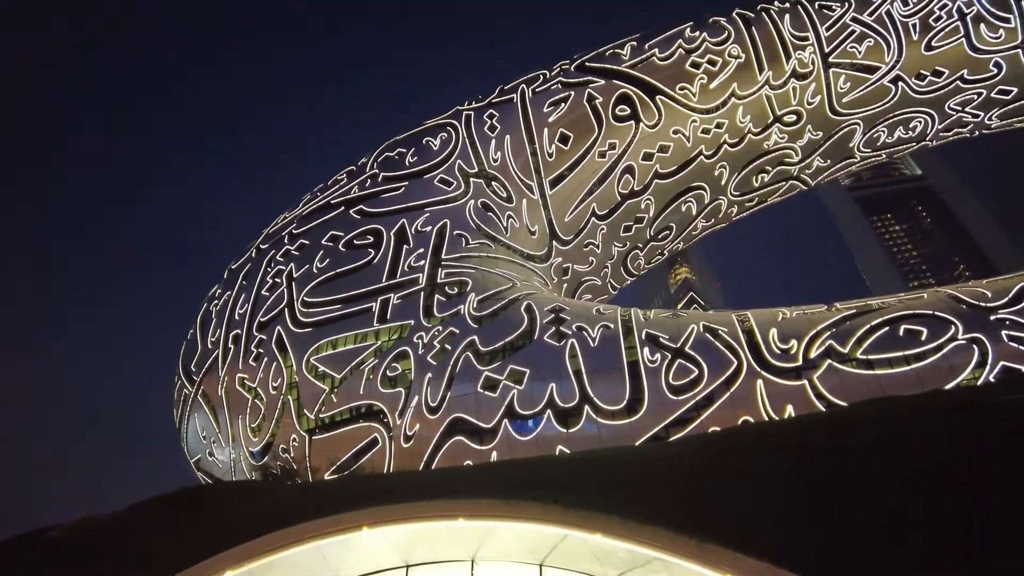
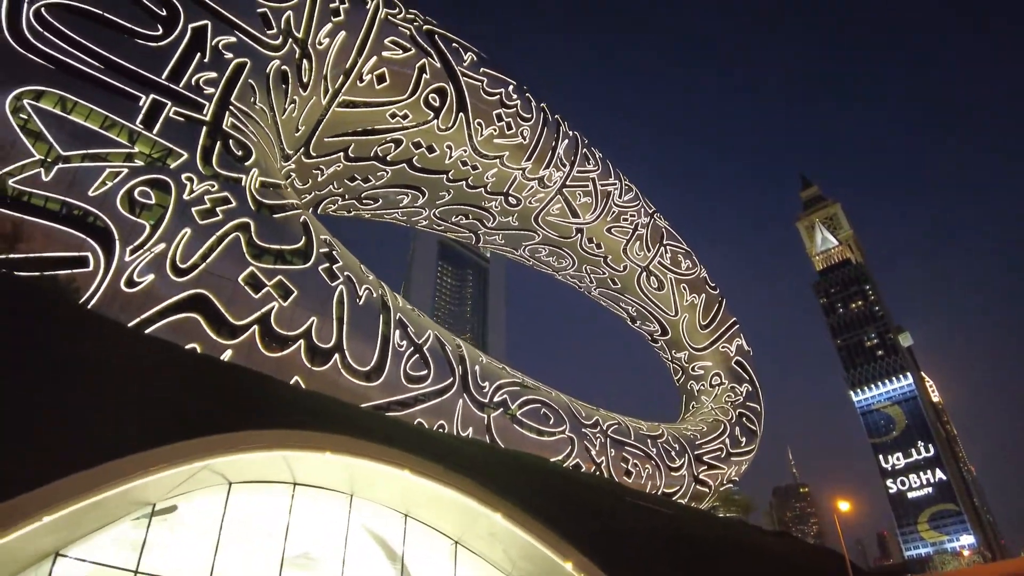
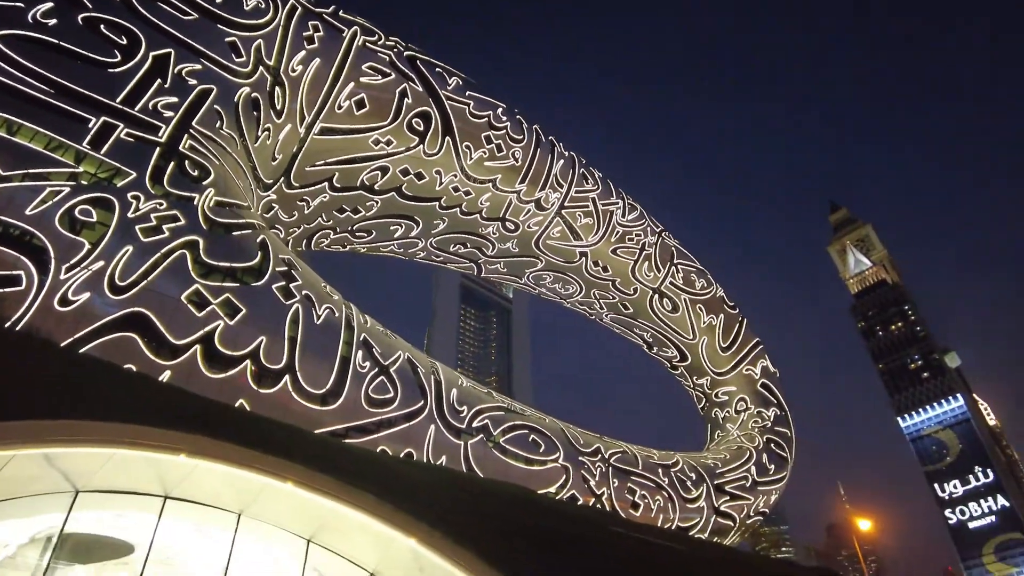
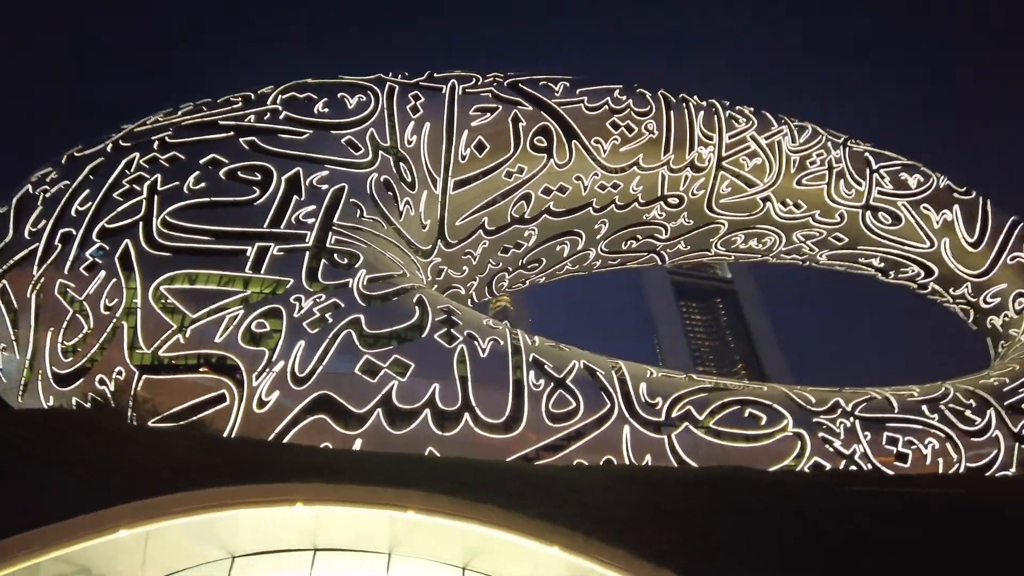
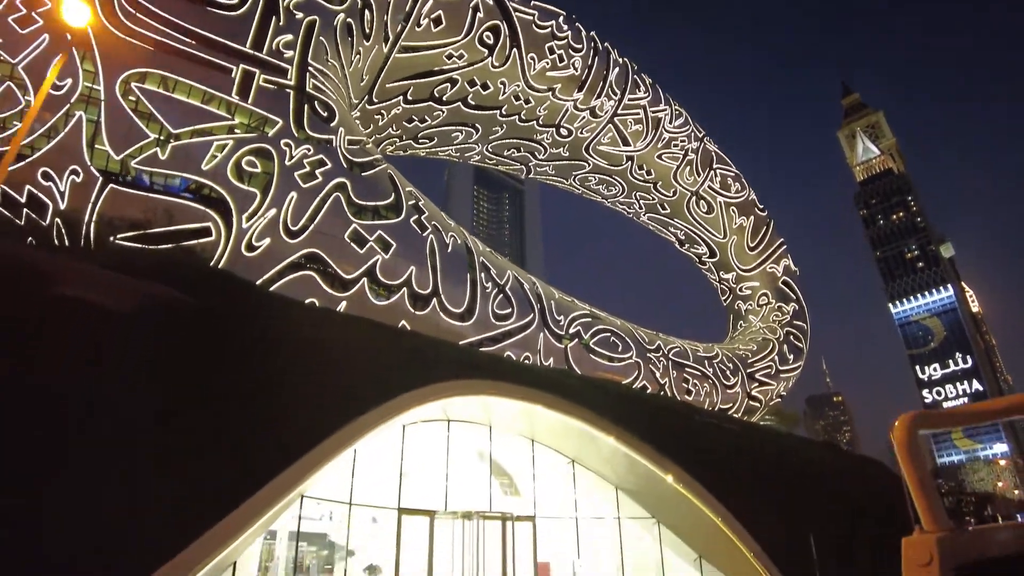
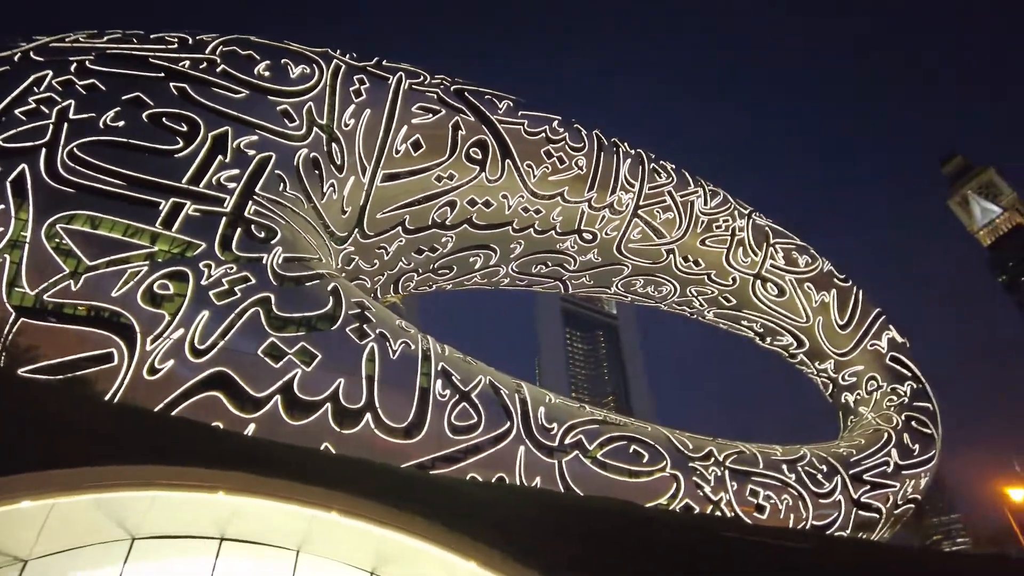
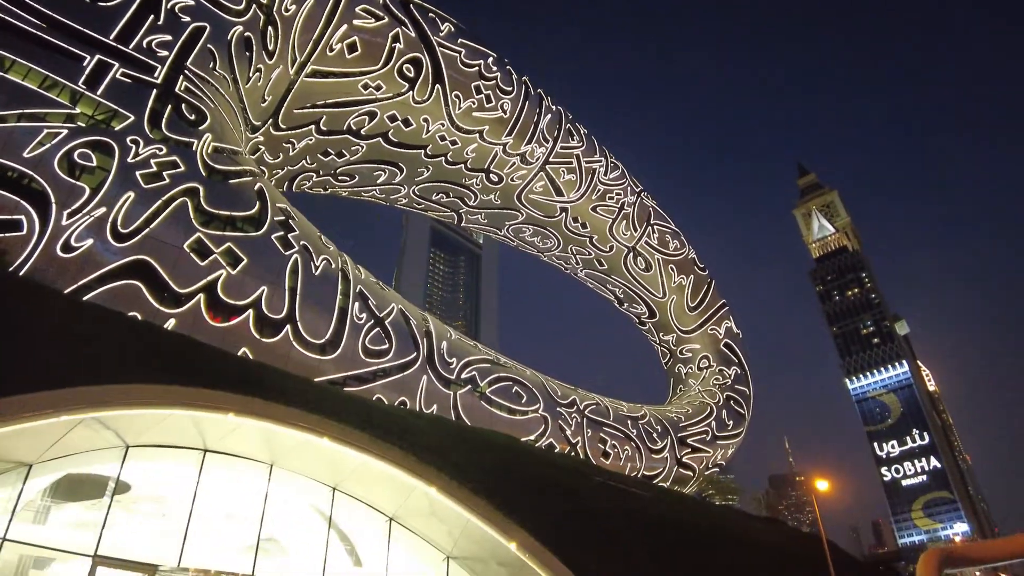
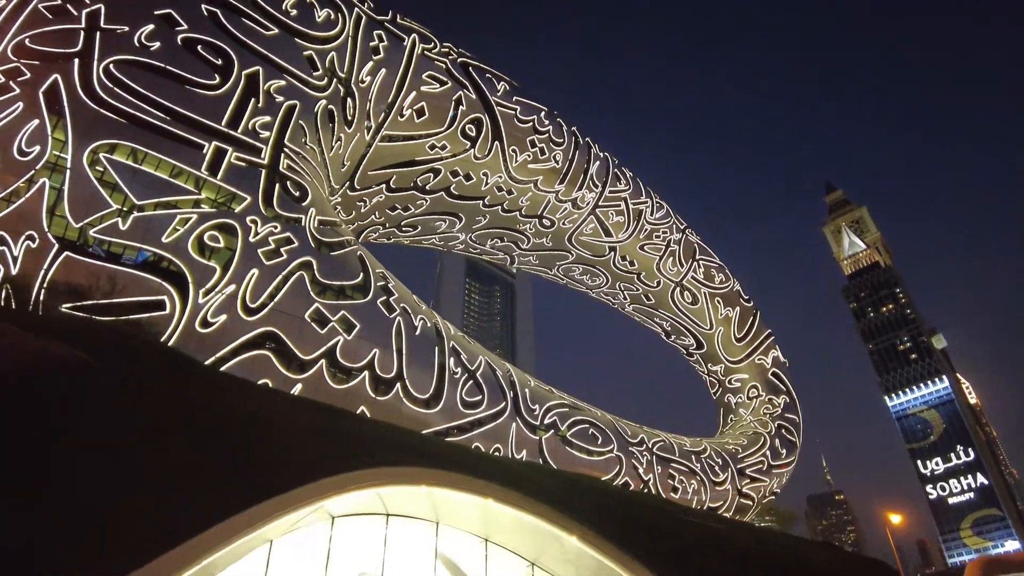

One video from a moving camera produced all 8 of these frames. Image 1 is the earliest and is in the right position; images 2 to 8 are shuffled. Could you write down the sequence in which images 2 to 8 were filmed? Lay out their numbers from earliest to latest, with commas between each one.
4, 6, 3, 7, 2, 8, 5
